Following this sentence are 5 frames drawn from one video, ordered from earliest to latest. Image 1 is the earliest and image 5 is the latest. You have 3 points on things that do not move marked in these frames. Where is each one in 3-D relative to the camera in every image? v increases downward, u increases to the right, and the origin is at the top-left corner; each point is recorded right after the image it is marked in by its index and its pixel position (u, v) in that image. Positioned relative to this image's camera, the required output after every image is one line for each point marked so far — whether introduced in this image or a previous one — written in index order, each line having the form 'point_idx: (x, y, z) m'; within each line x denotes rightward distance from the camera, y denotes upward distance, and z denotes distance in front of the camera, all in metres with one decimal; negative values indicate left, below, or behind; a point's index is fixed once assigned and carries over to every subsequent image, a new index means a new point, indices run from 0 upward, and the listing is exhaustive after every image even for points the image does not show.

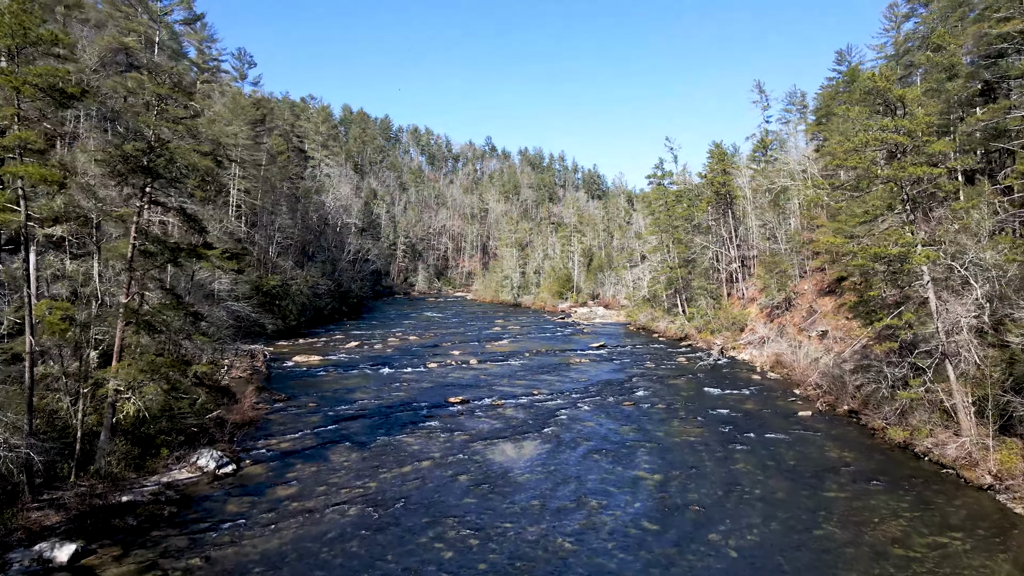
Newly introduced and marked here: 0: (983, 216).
0: (+11.4, +1.8, +15.5) m
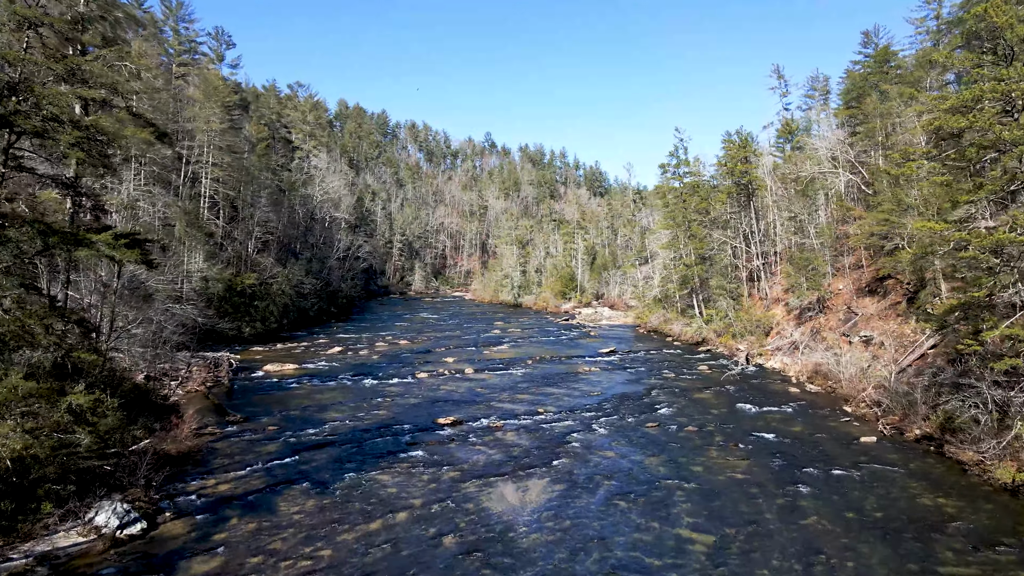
0: (+11.5, +1.8, +12.2) m
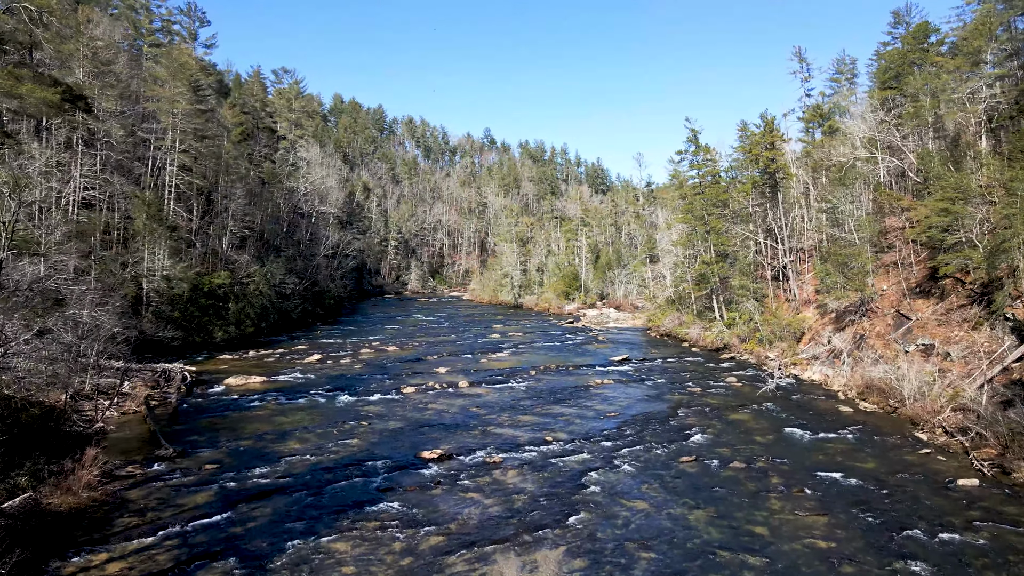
0: (+11.5, +1.7, +8.8) m
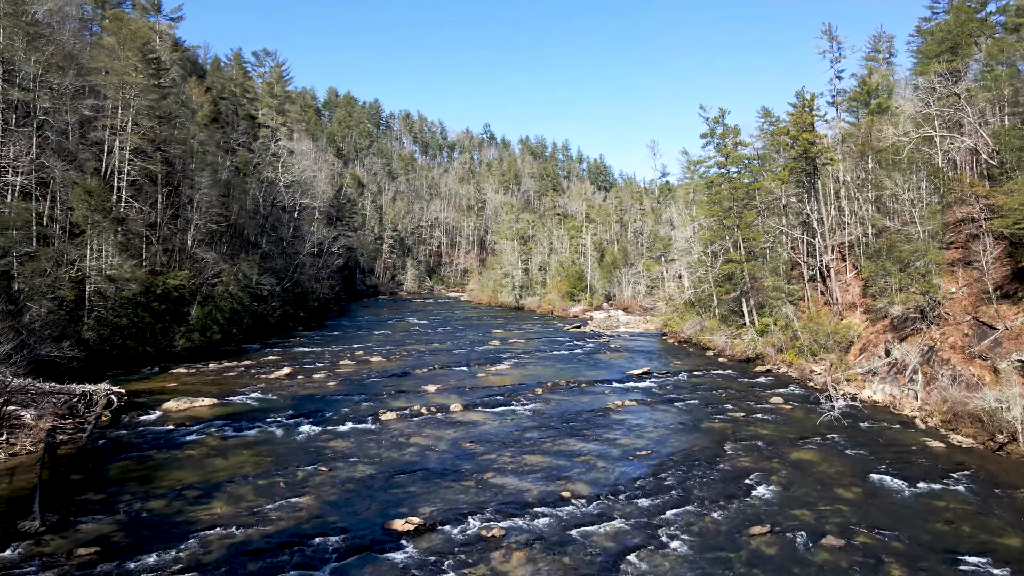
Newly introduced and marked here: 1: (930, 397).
0: (+11.6, +1.6, +5.0) m
1: (+11.4, -3.0, +17.4) m
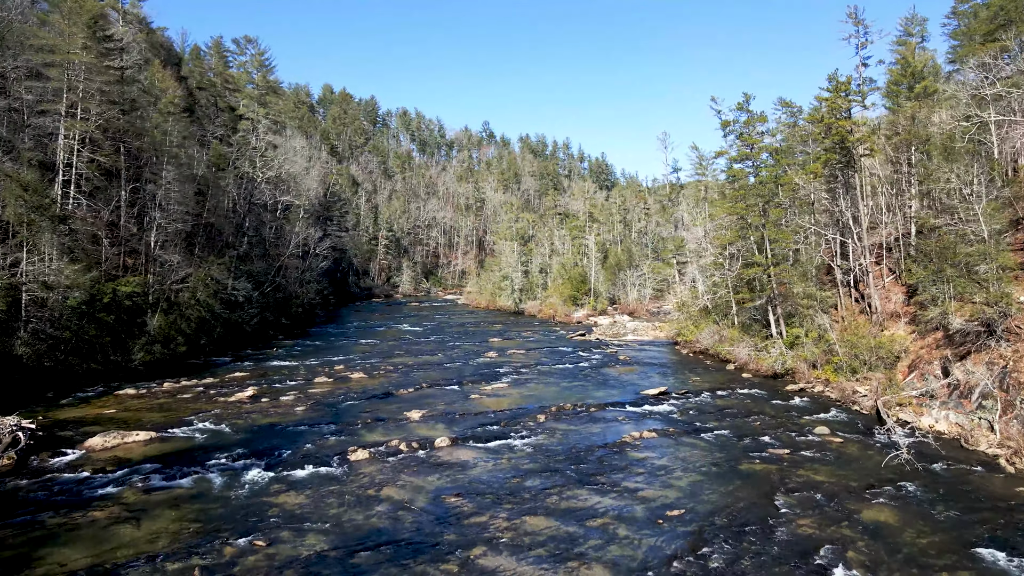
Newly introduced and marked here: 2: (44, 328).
0: (+11.5, +1.4, +2.0) m
1: (+11.3, -3.2, +14.4) m
2: (-14.6, -1.2, +19.6) m
